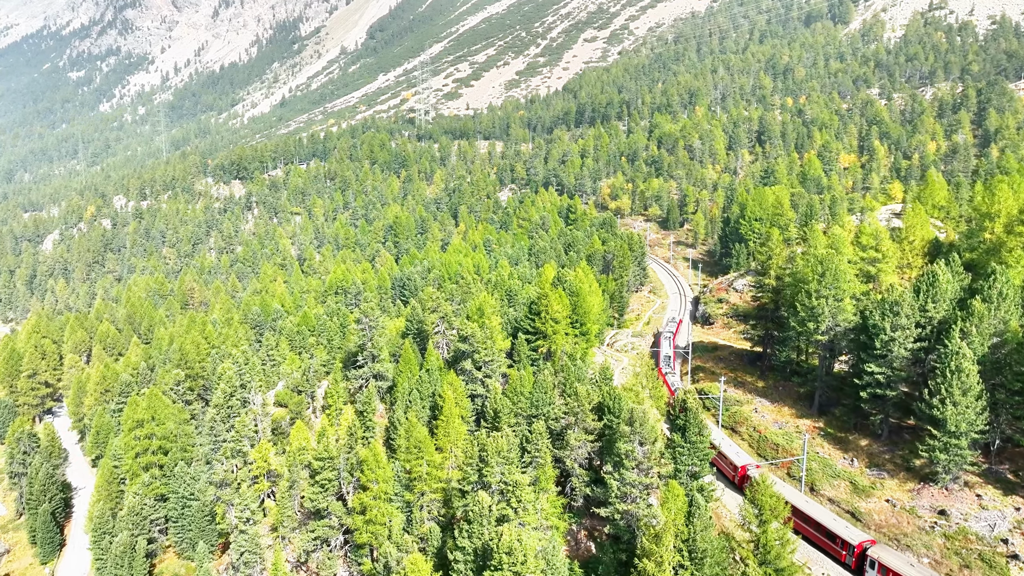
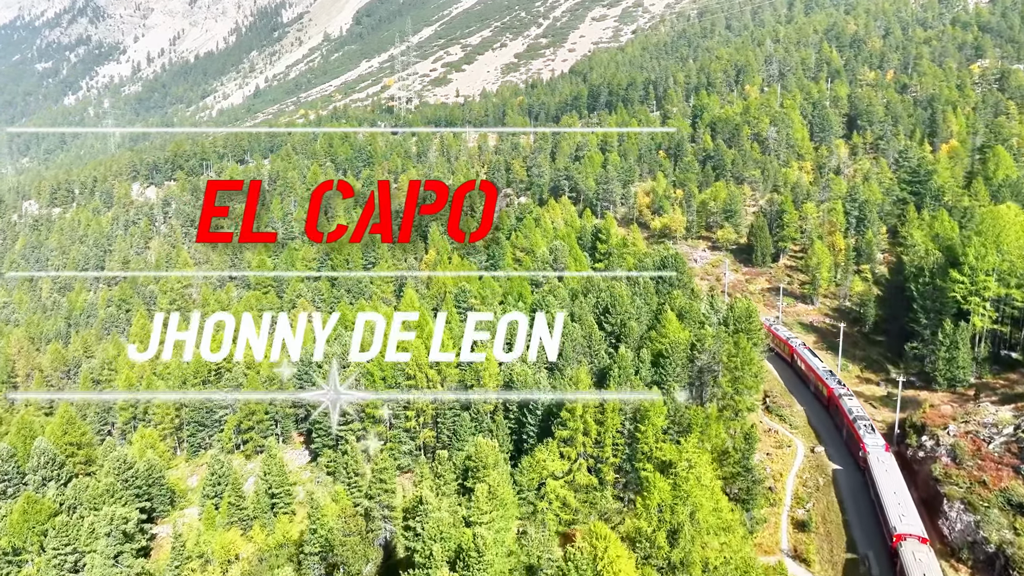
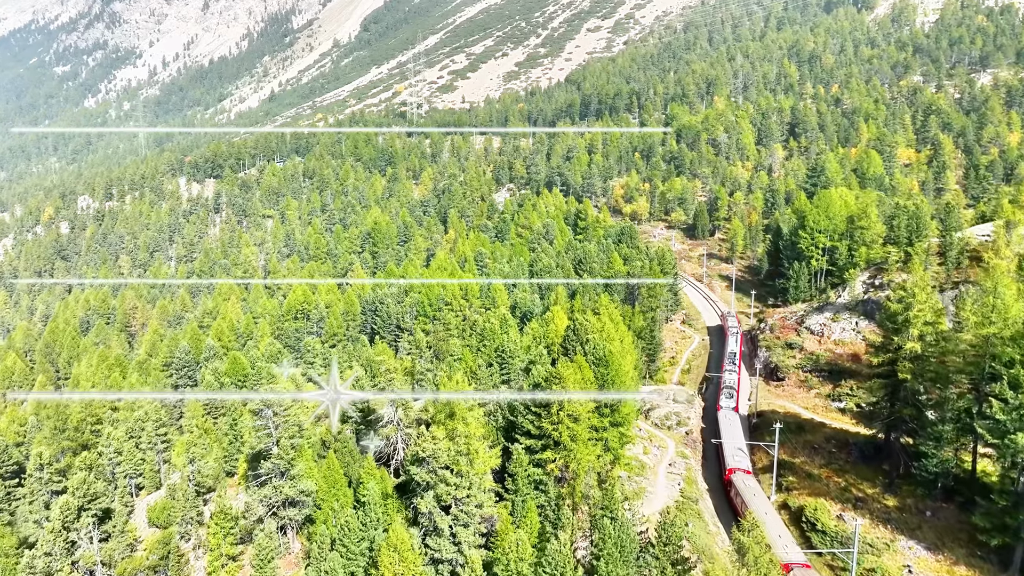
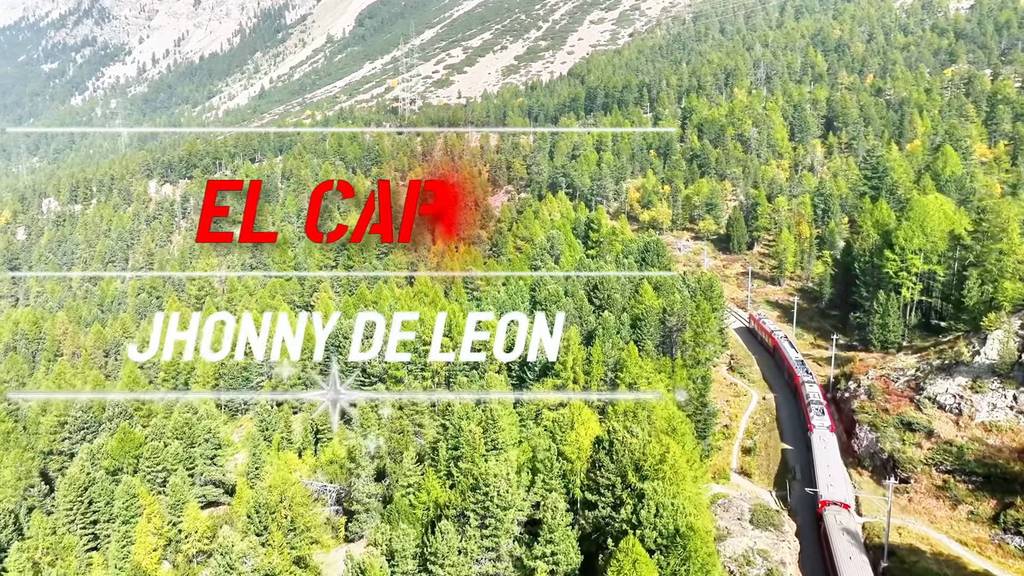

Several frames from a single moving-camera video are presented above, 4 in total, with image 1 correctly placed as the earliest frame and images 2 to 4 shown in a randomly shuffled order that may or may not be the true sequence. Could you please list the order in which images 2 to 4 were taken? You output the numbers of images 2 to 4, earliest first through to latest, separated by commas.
3, 4, 2
